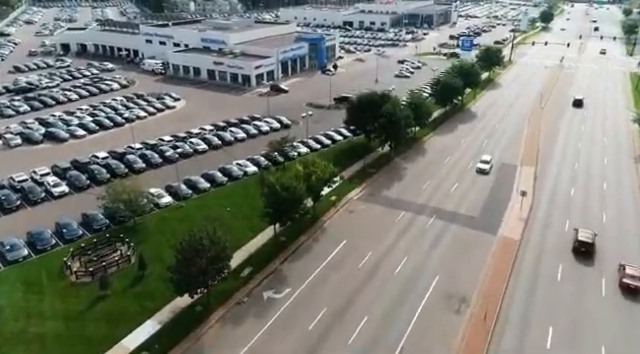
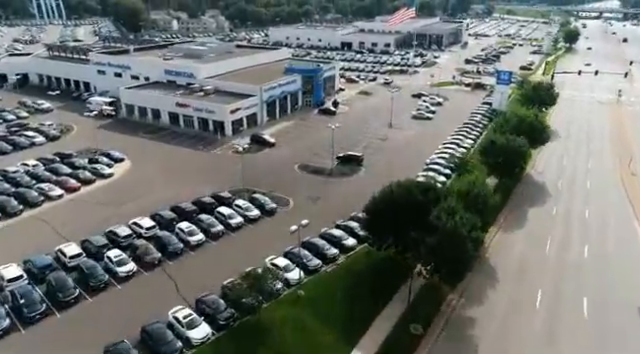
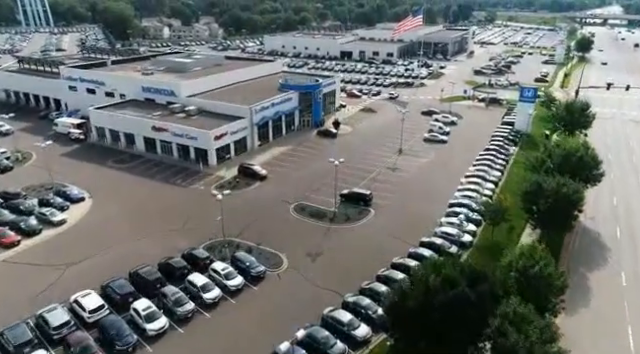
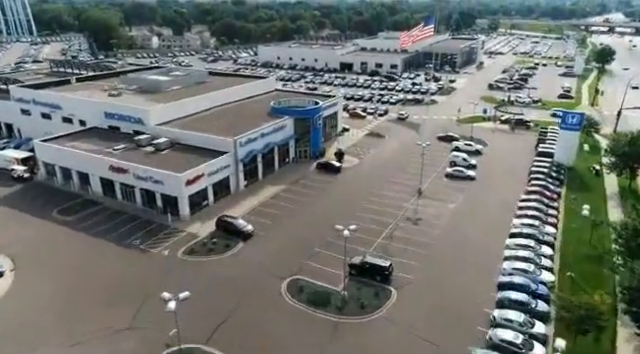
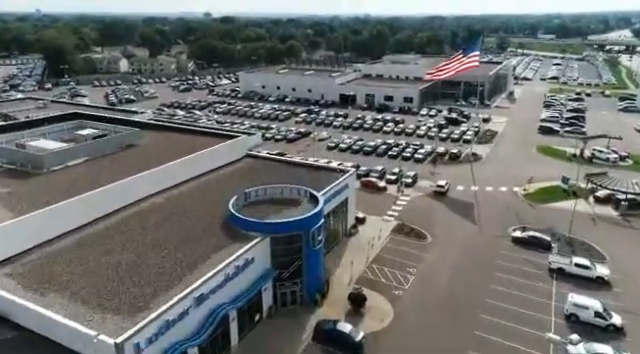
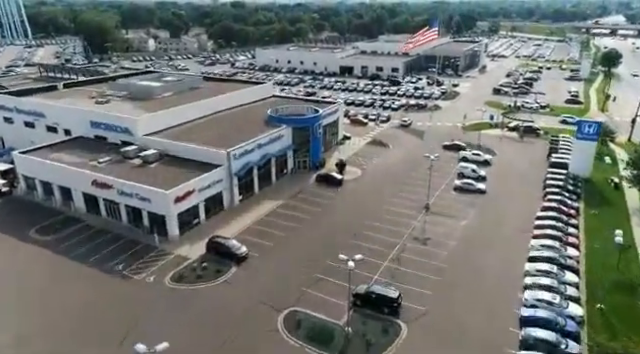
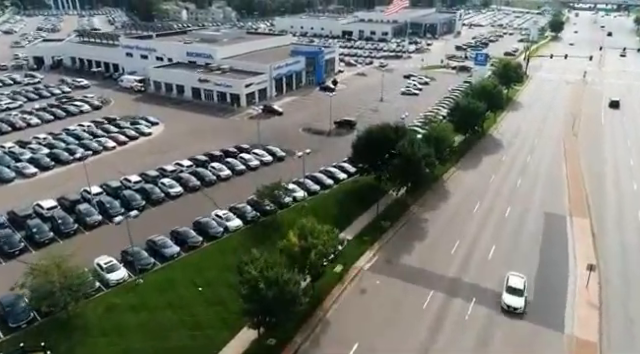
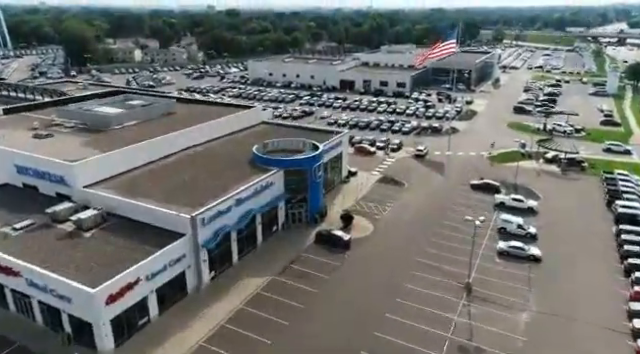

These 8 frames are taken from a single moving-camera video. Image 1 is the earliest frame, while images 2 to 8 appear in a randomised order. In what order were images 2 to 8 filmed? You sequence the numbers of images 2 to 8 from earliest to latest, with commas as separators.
7, 2, 3, 4, 6, 8, 5
